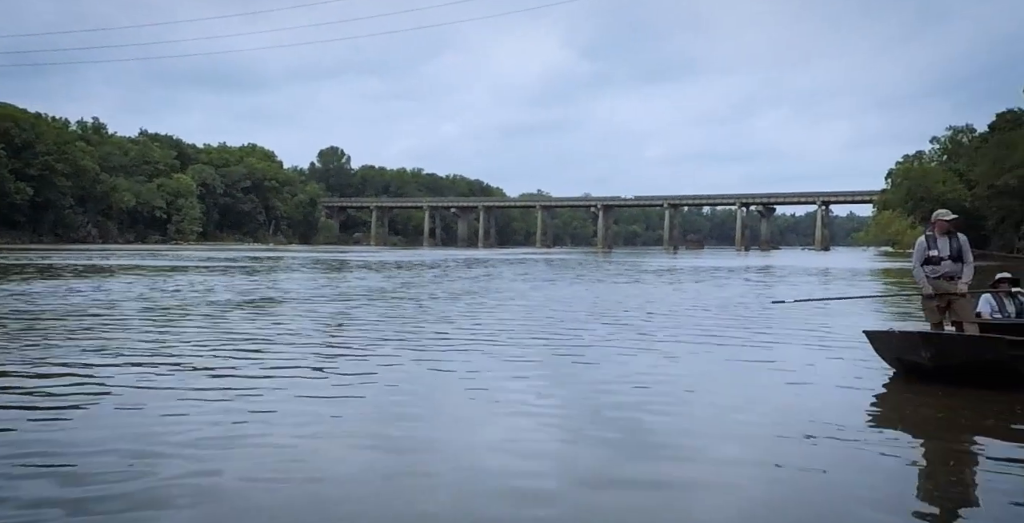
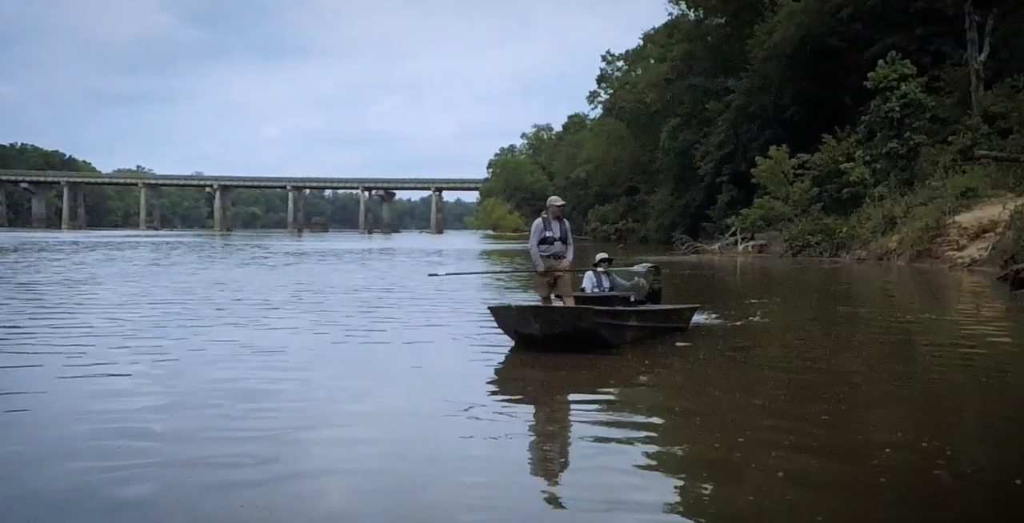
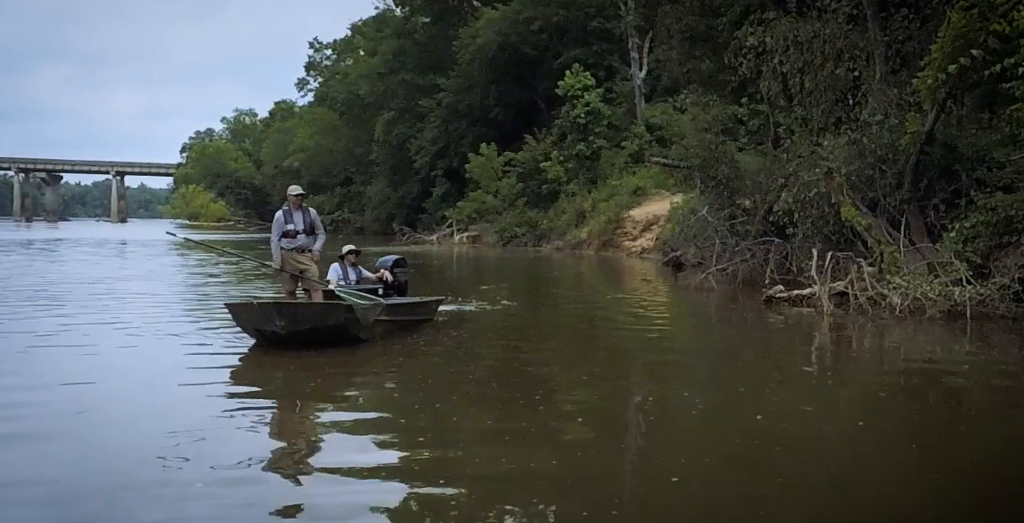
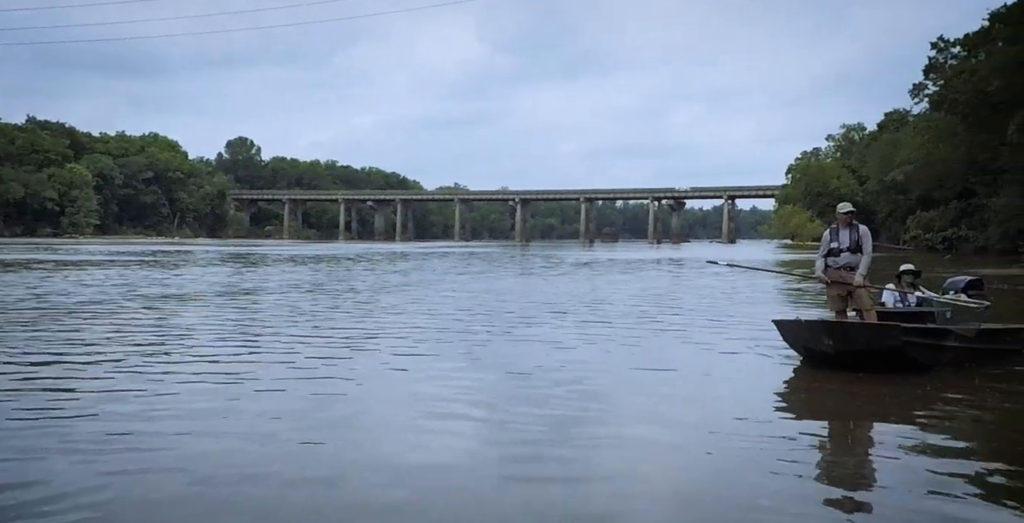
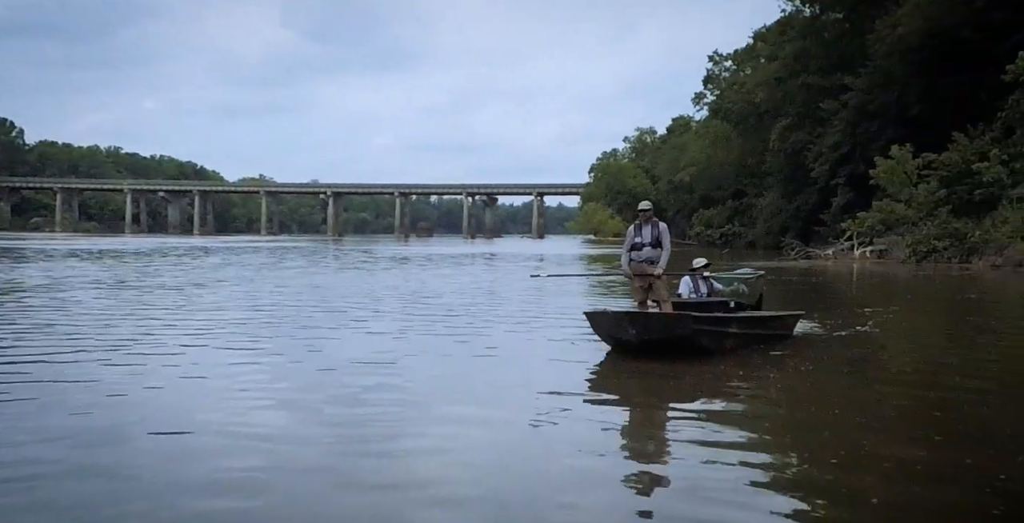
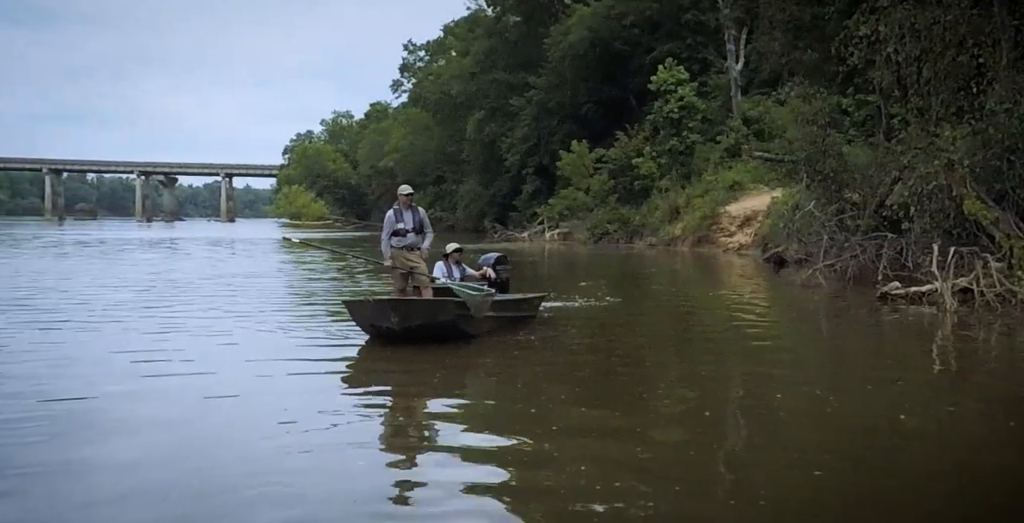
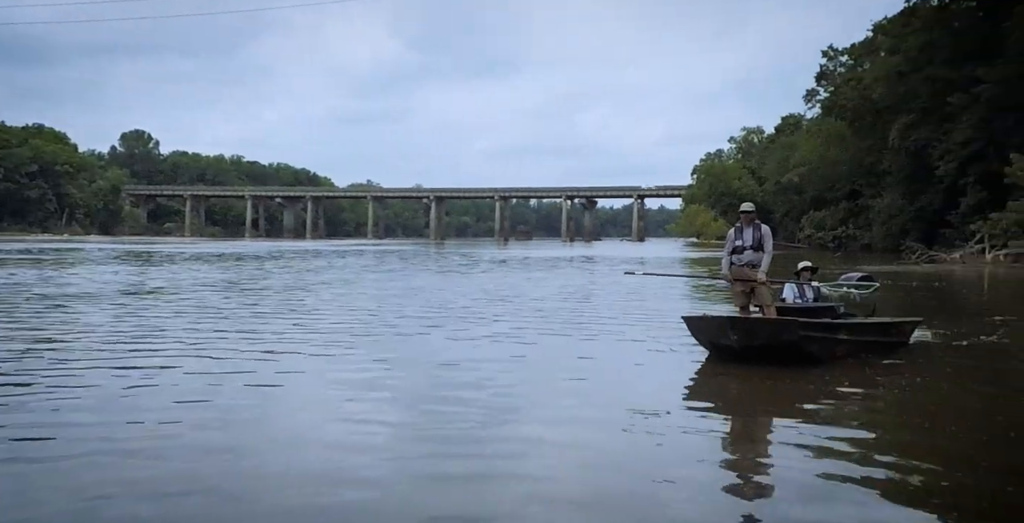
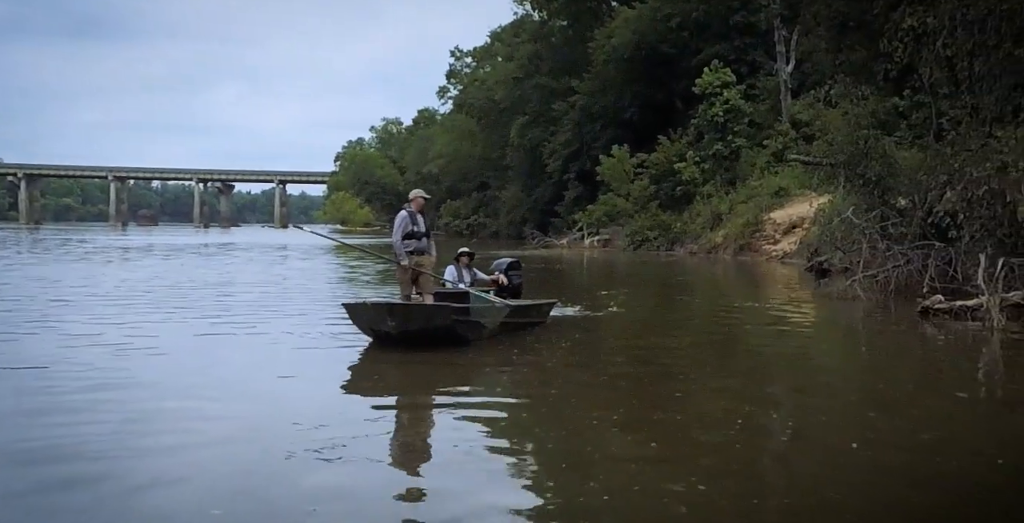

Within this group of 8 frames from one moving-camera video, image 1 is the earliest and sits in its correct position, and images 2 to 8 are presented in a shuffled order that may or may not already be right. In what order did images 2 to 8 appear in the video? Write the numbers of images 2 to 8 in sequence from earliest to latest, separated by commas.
4, 7, 5, 2, 8, 3, 6
